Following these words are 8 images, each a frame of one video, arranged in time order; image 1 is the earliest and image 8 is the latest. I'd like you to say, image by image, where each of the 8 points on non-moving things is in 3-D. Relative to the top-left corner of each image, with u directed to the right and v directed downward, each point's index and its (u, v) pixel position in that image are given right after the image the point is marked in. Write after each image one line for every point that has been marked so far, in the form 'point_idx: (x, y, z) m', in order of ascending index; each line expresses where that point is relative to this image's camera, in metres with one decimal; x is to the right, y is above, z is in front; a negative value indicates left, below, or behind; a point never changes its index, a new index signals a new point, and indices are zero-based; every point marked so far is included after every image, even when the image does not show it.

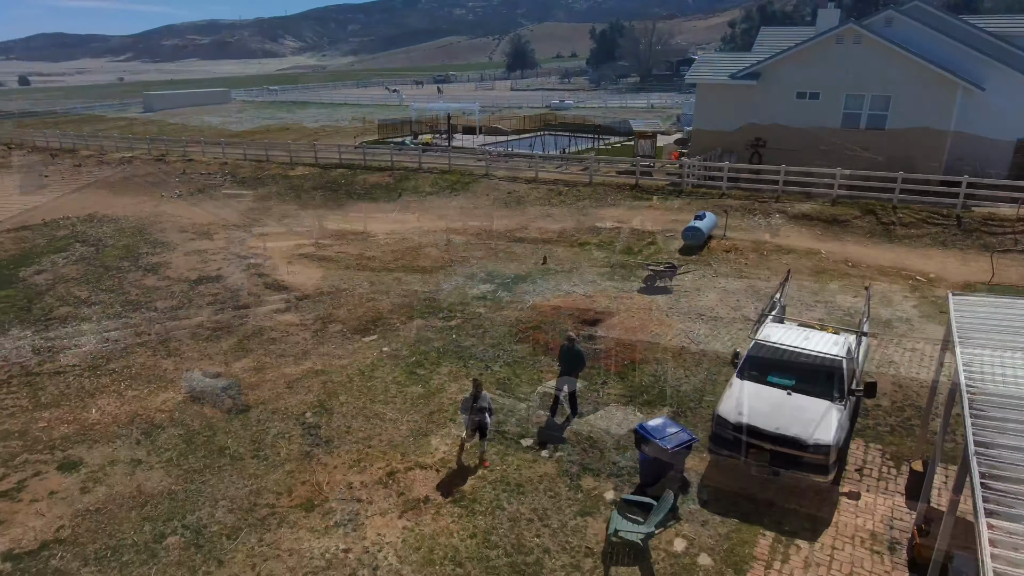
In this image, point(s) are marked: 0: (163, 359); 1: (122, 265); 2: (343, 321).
0: (-6.2, -1.2, +11.3) m
1: (-10.1, +0.6, +16.5) m
2: (-3.4, -0.7, +12.6) m
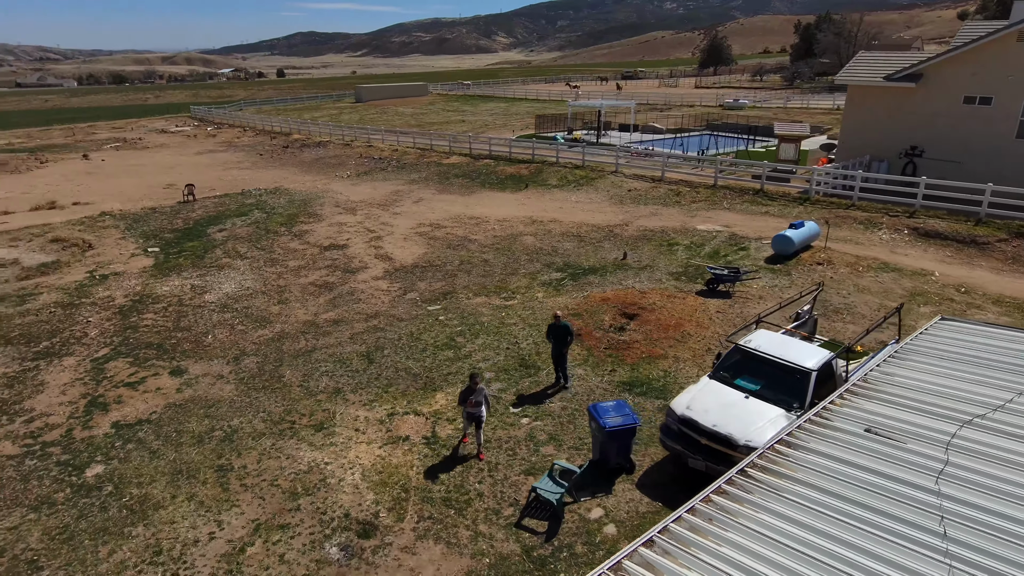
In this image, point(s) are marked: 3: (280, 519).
0: (-5.2, -0.3, +13.9) m
1: (-7.3, +1.8, +20.0) m
2: (-2.1, -0.1, +14.4) m
3: (-2.7, -2.6, +7.3) m
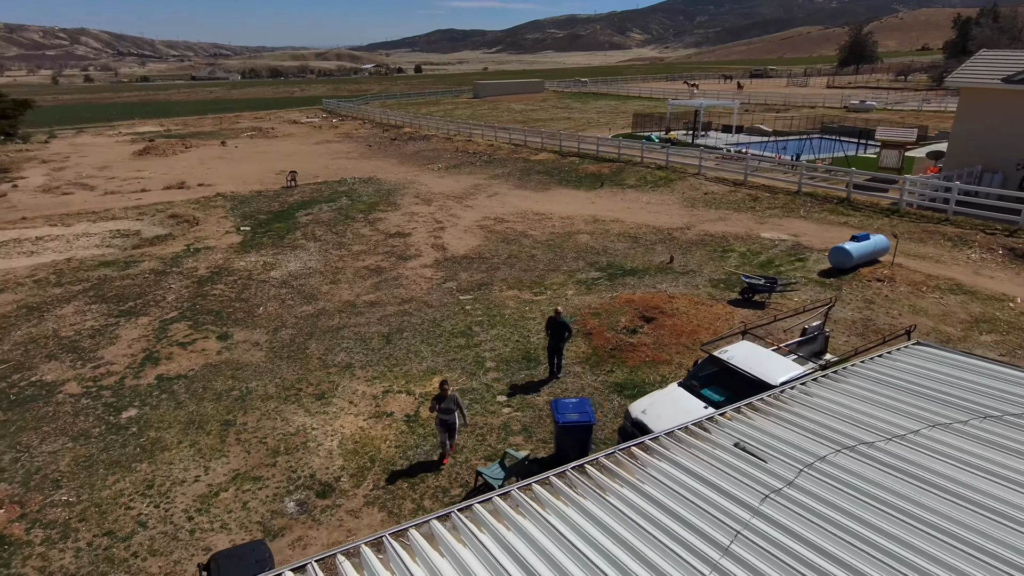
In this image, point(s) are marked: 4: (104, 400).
0: (-4.4, +0.1, +15.1) m
1: (-5.2, +2.4, +21.4) m
2: (-1.2, +0.2, +15.0) m
3: (-3.3, -2.4, +8.2) m
4: (-6.5, -1.8, +10.2) m
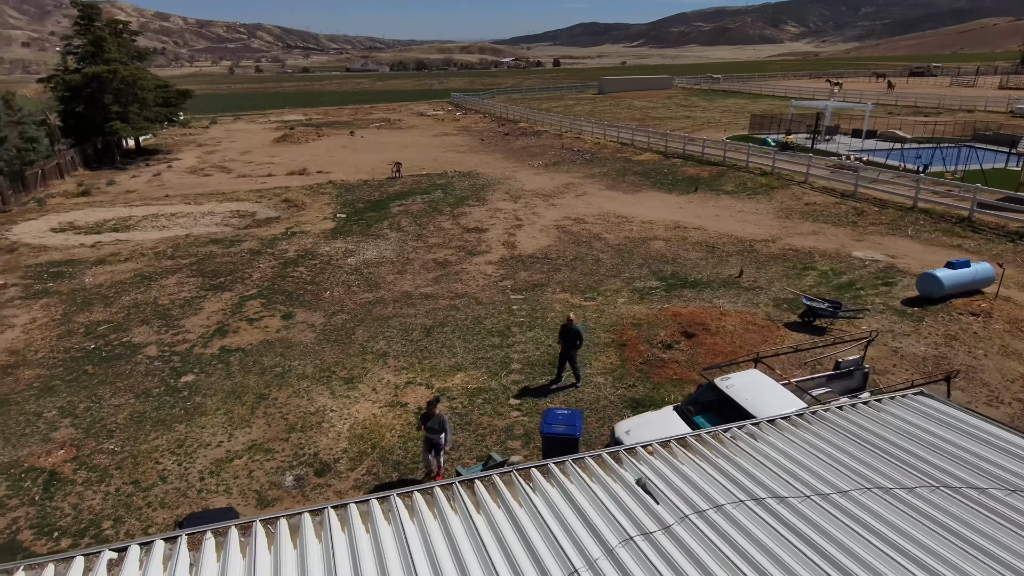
0: (-3.0, +0.4, +15.9) m
1: (-2.4, +2.7, +22.2) m
2: (+0.1, +0.2, +15.1) m
3: (-3.4, -2.2, +8.9) m
4: (-6.1, -1.4, +11.5) m
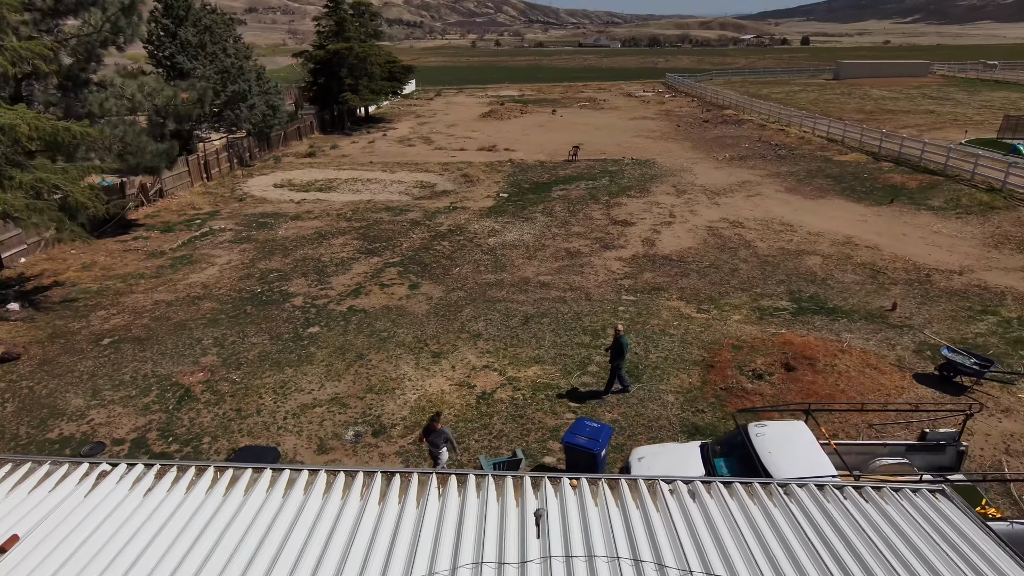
0: (+0.3, +0.8, +16.5) m
1: (+3.1, +3.1, +22.1) m
2: (+2.9, +0.2, +14.8) m
3: (-2.6, -1.8, +10.1) m
4: (-4.3, -0.5, +13.4) m
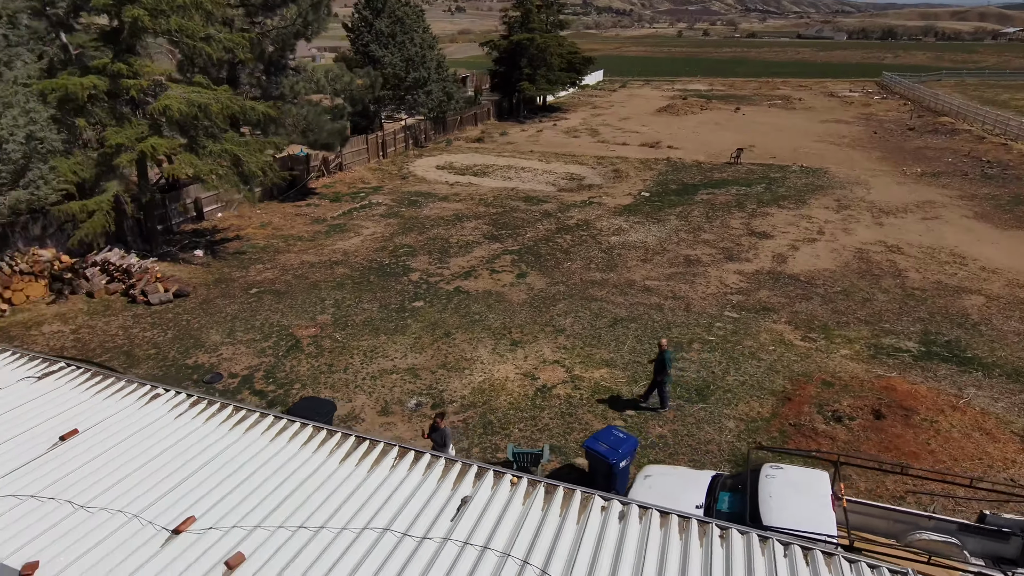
0: (+3.2, +0.7, +16.3) m
1: (+7.8, +2.7, +20.9) m
2: (+5.2, -0.2, +14.0) m
3: (-1.6, -1.4, +11.1) m
4: (-2.1, 0.0, +14.6) m
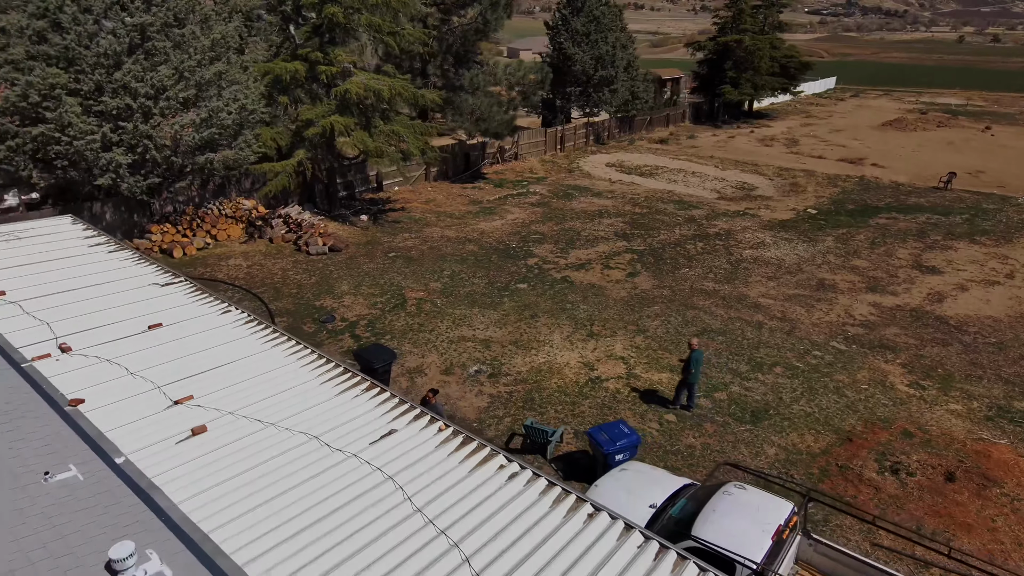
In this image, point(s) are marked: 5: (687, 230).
0: (+6.1, +0.3, +15.4) m
1: (+12.1, +1.5, +18.3) m
2: (+7.1, -0.9, +12.6) m
3: (-0.3, -1.1, +12.0) m
4: (+0.4, +0.4, +15.5) m
5: (+5.2, +1.7, +18.8) m
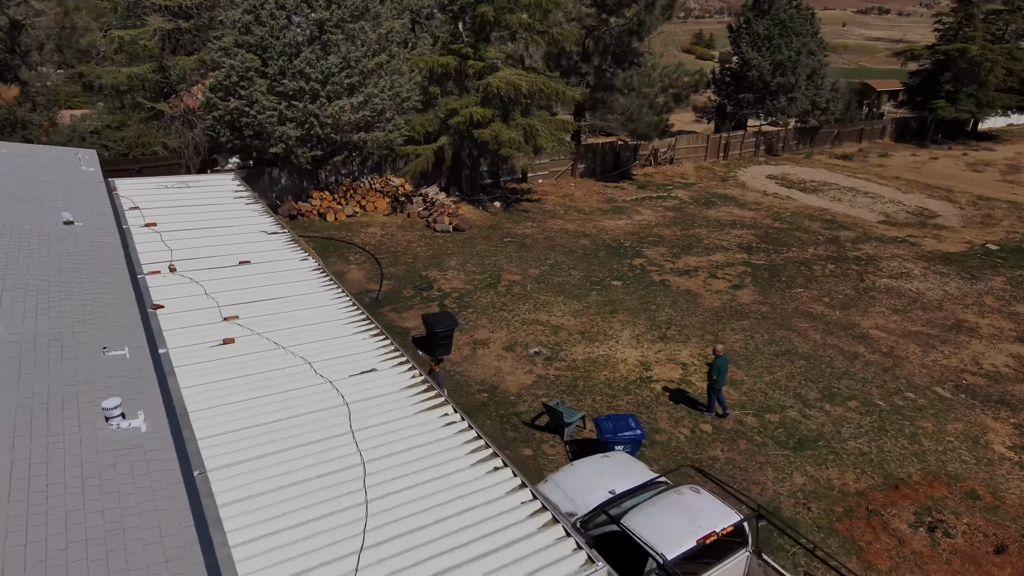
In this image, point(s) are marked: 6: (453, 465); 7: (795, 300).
0: (+8.2, -0.4, +13.9) m
1: (+14.9, -0.1, +15.0) m
2: (+8.3, -1.7, +10.9) m
3: (+1.0, -0.8, +12.4) m
4: (+2.9, +0.4, +15.5) m
5: (+8.5, +1.0, +17.4) m
6: (-0.5, -1.5, +5.5) m
7: (+6.3, -0.3, +14.1) m
